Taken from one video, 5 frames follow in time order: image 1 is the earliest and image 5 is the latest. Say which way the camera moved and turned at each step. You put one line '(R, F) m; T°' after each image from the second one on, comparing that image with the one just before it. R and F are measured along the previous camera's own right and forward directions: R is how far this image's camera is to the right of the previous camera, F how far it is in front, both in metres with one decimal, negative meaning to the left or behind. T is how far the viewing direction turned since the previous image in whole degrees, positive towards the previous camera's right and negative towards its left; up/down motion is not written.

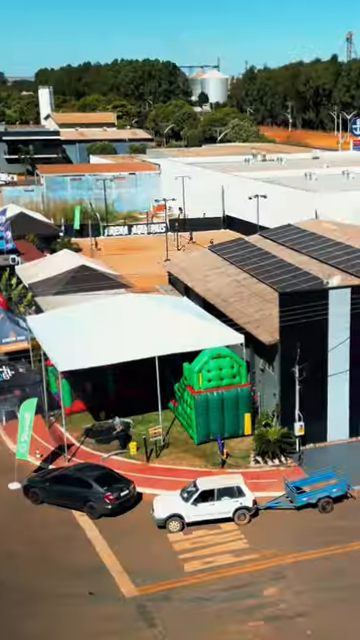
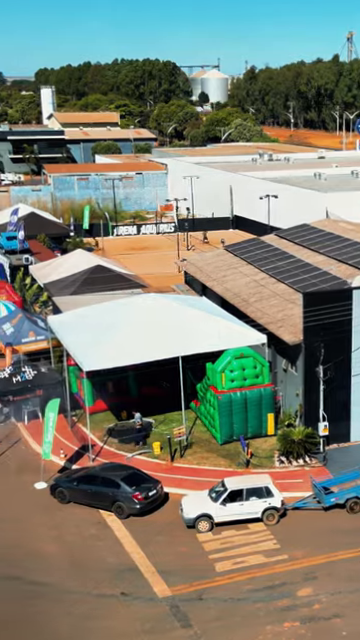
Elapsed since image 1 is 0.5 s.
(-0.5, 0.0) m; 0°
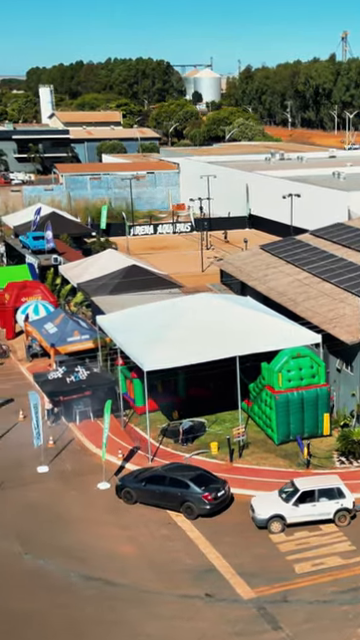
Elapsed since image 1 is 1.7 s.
(-1.5, +0.1) m; -1°
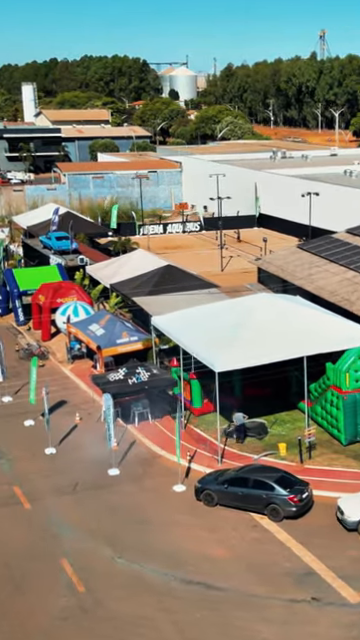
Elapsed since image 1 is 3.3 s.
(-2.1, +0.2) m; 0°
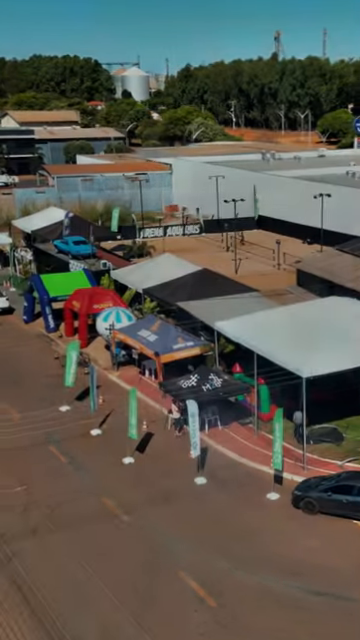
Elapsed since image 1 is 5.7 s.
(-2.8, +0.3) m; +1°
